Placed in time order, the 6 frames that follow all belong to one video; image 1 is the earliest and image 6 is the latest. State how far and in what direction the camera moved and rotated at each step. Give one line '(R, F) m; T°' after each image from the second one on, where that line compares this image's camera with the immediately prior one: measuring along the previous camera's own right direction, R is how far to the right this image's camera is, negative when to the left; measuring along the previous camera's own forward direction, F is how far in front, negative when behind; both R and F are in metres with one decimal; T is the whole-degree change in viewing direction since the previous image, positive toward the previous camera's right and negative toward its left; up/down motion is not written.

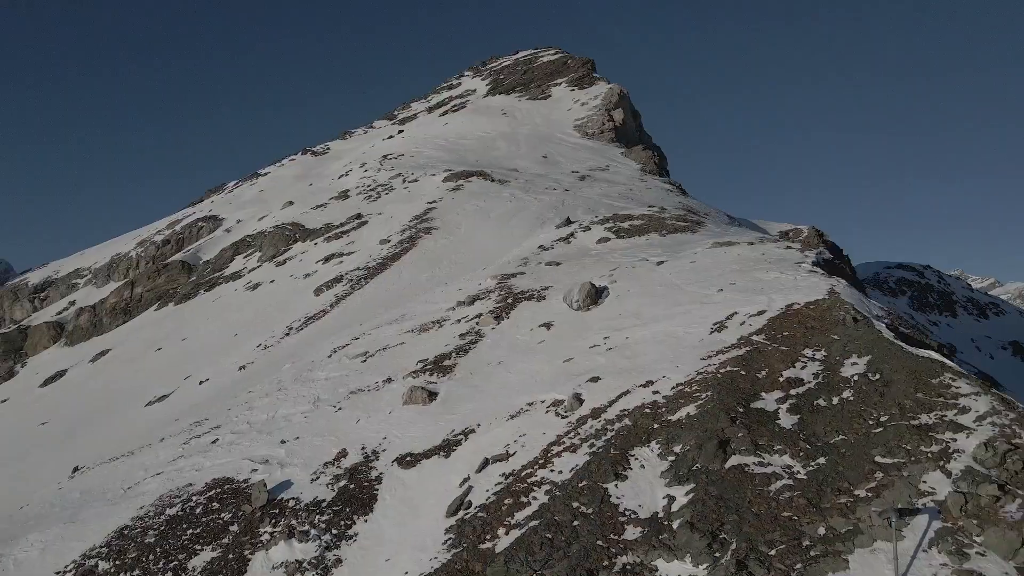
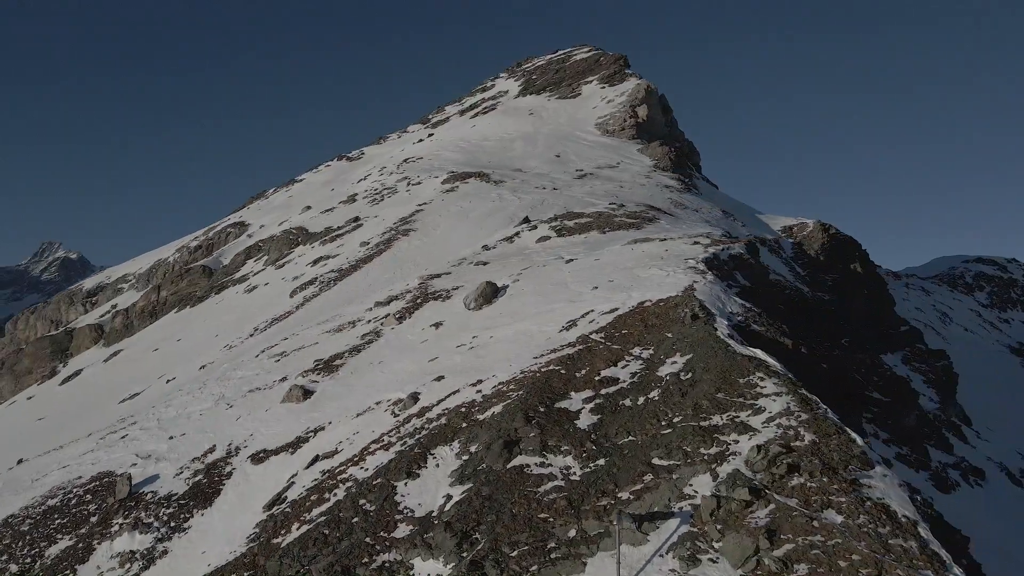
(+2.9, +0.2) m; -6°
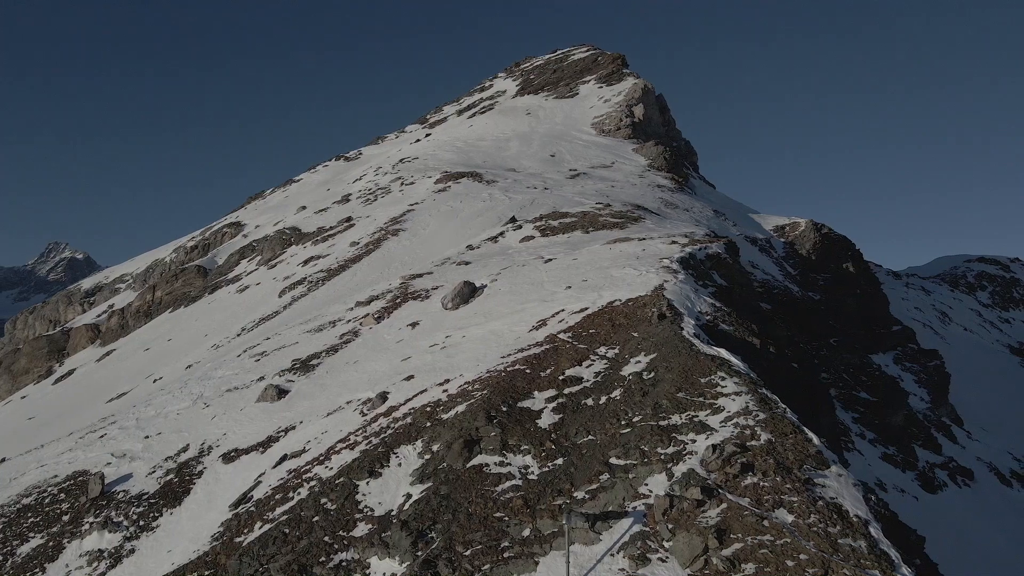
(+0.4, 0.0) m; 0°
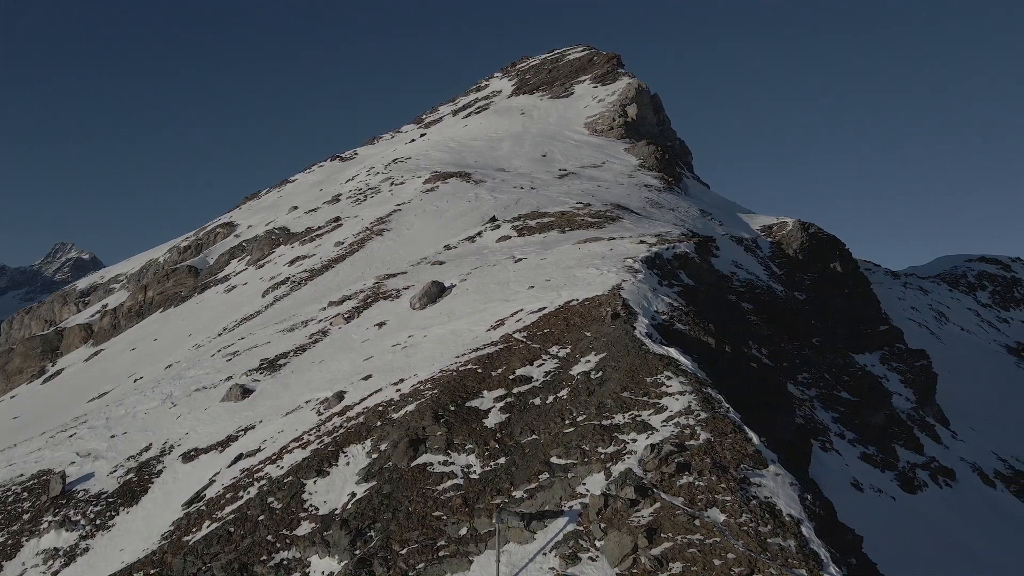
(+0.6, 0.0) m; 0°
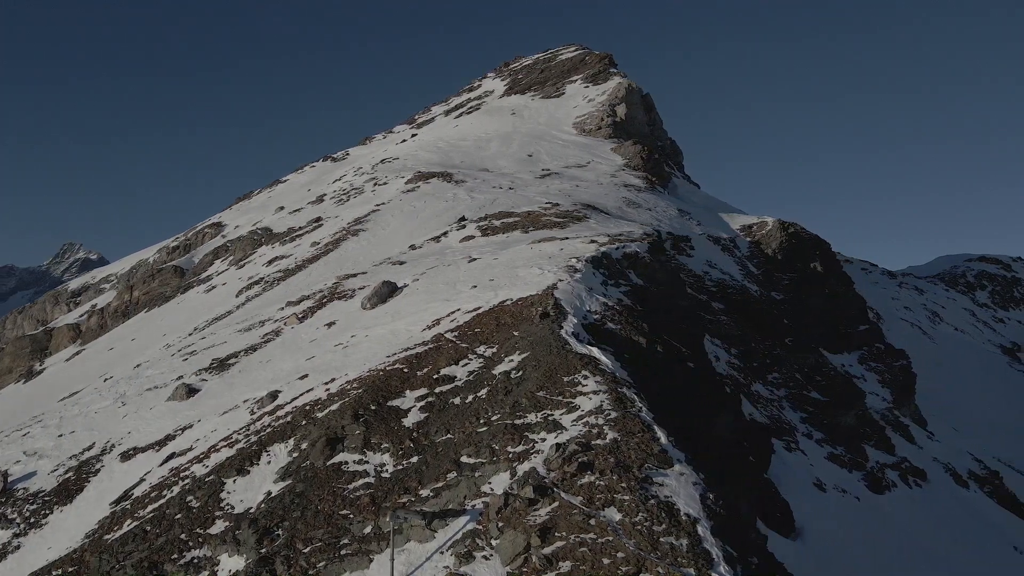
(+0.9, 0.0) m; 0°
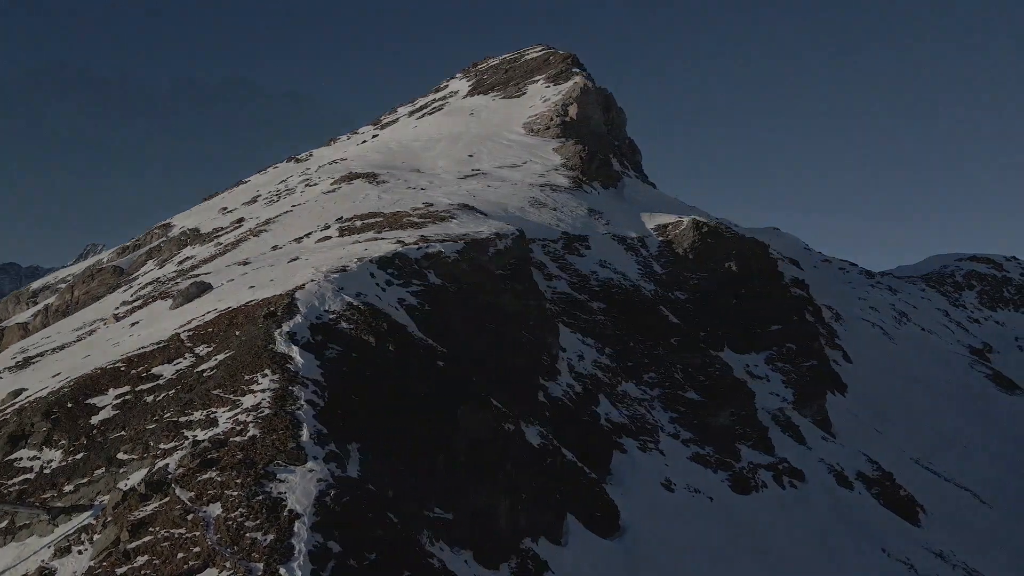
(+3.5, -0.1) m; -1°
